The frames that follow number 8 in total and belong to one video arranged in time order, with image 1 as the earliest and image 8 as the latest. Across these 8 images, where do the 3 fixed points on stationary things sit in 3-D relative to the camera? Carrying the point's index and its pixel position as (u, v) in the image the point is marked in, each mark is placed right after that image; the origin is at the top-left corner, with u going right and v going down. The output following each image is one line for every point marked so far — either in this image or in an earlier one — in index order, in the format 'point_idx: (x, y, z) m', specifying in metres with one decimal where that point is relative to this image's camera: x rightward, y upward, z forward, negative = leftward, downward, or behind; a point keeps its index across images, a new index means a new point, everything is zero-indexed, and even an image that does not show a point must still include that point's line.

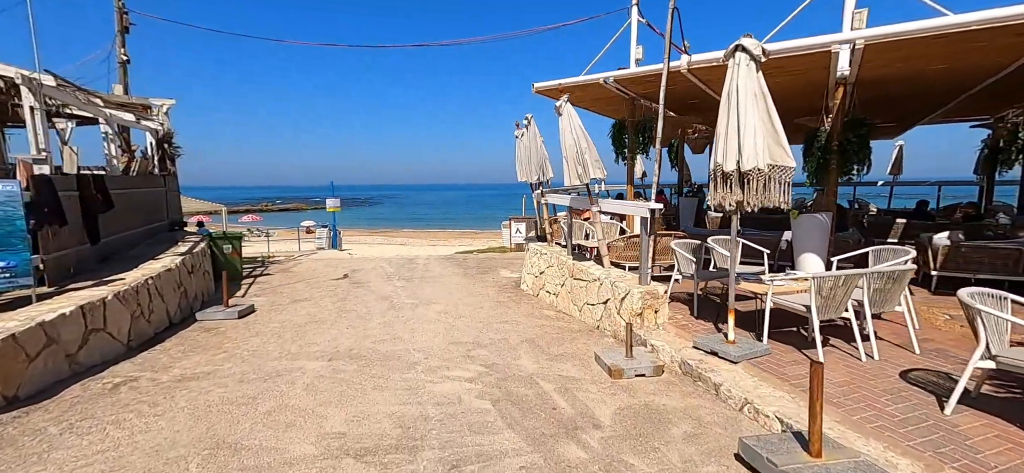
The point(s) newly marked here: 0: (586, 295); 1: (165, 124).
0: (+0.9, -0.7, +6.0) m
1: (-7.4, +2.4, +10.2) m
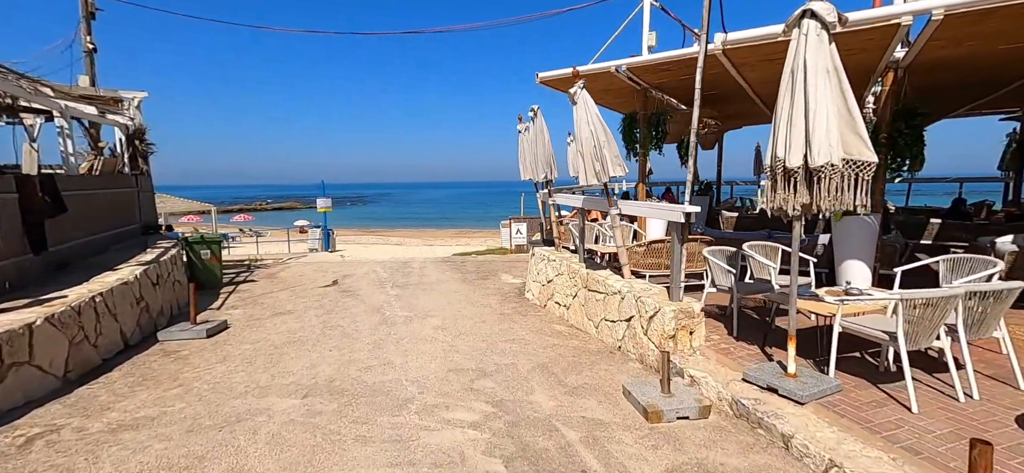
0: (+1.0, -0.8, +5.2) m
1: (-7.4, +2.3, +9.4) m
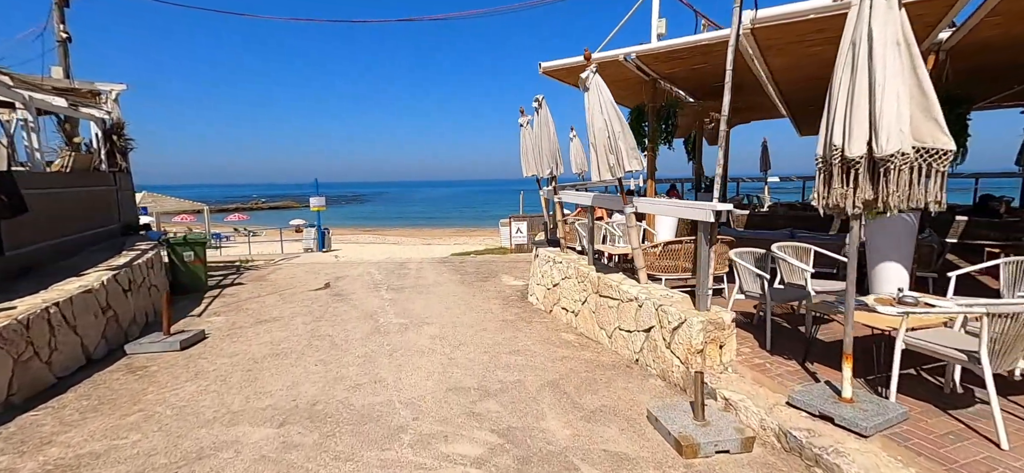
0: (+1.1, -0.8, +4.7) m
1: (-7.4, +2.3, +8.8) m
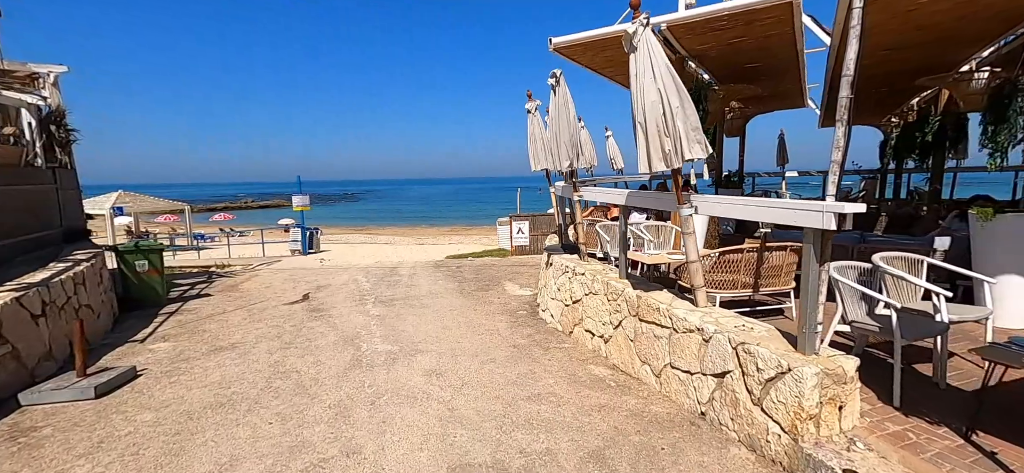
0: (+1.2, -0.9, +3.6) m
1: (-7.3, +2.2, +7.6) m
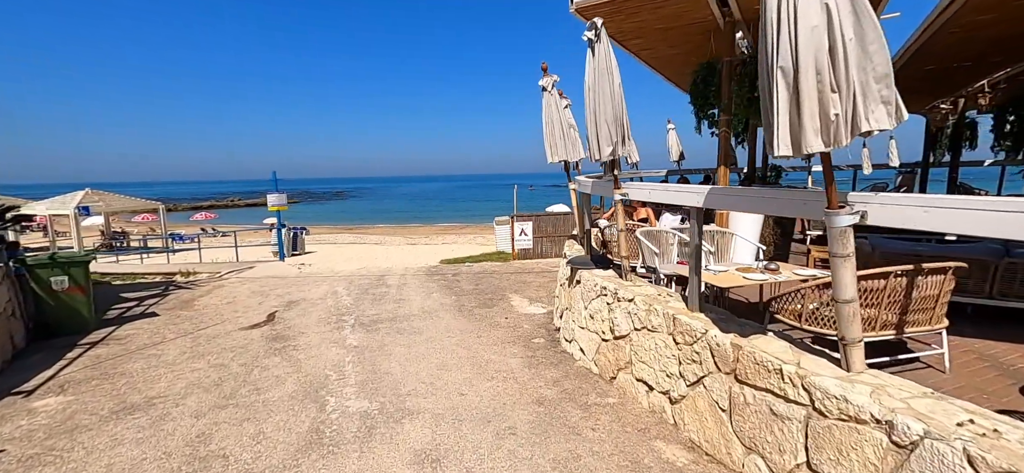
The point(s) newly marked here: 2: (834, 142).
0: (+1.4, -1.0, +2.2) m
1: (-7.1, +2.1, +6.0) m
2: (+1.3, +0.4, +1.9) m
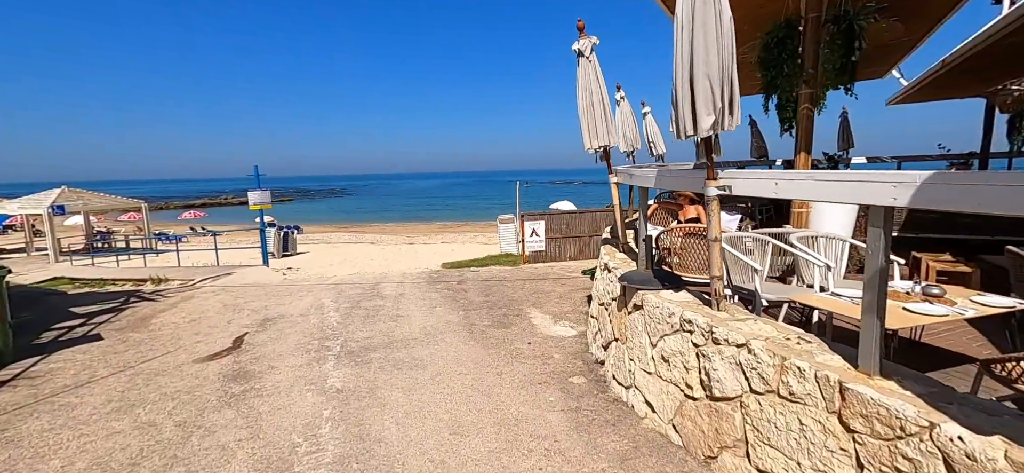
0: (+1.7, -1.1, +0.9) m
1: (-6.9, +2.0, +4.7) m
2: (+1.6, +0.3, +0.6) m
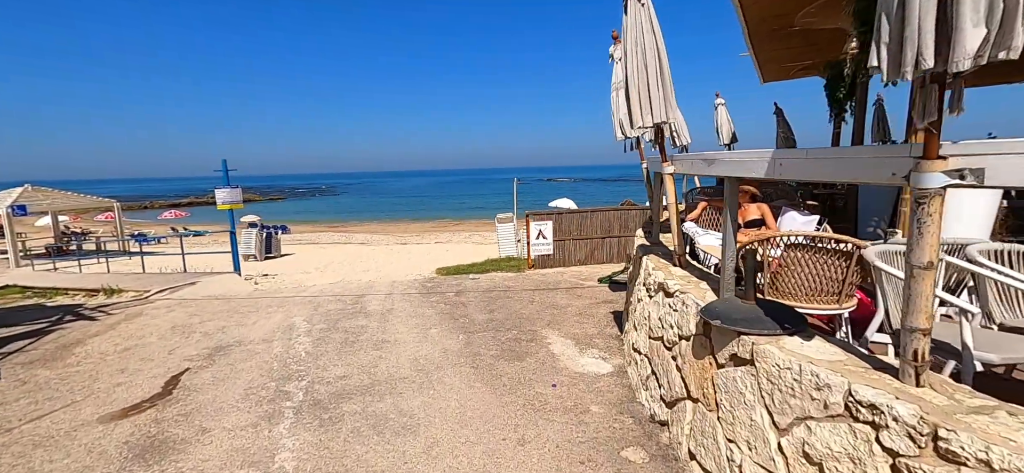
0: (+1.9, -1.2, -0.3) m
1: (-6.7, +1.9, +3.3) m
2: (+1.8, +0.2, -0.7) m
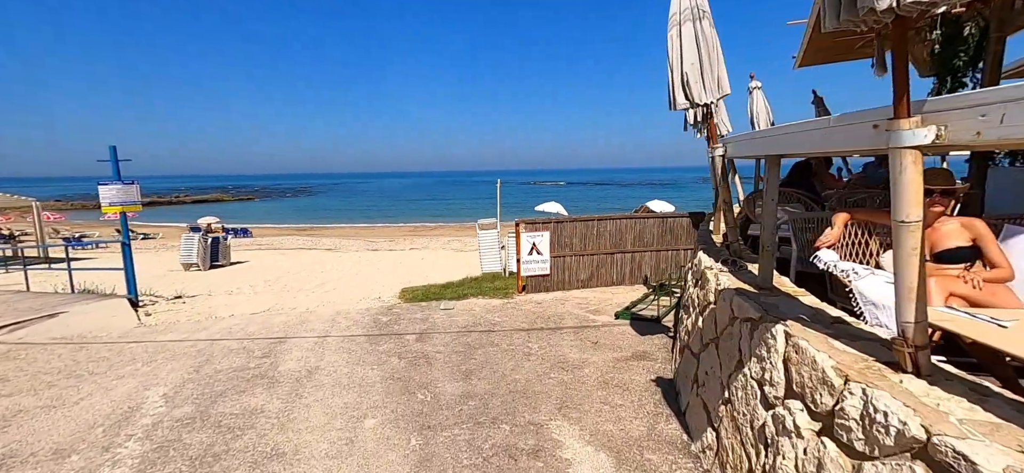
0: (+2.1, -1.4, -2.6) m
1: (-6.7, +1.7, +0.7) m
2: (+2.0, 0.0, -3.0) m
